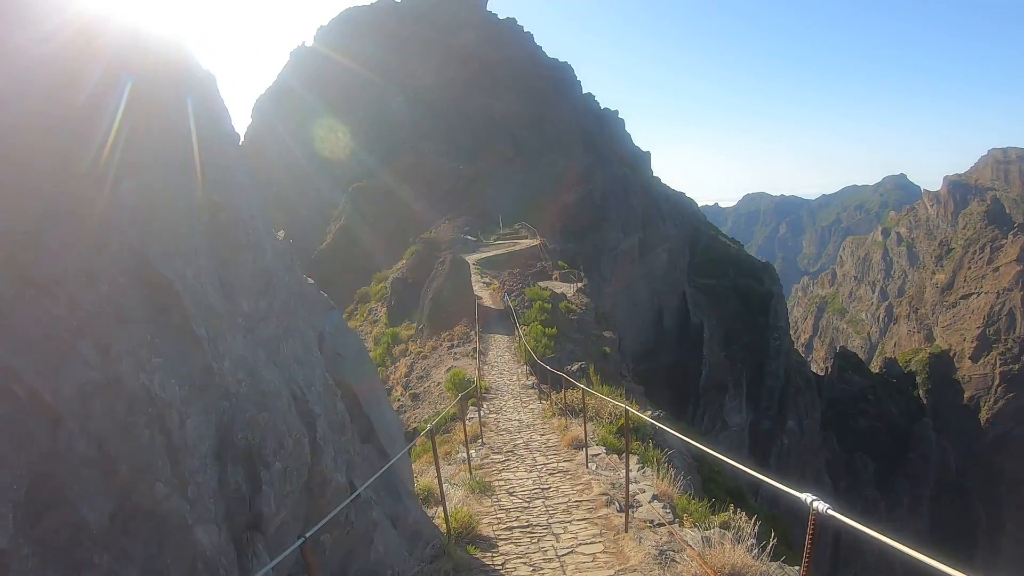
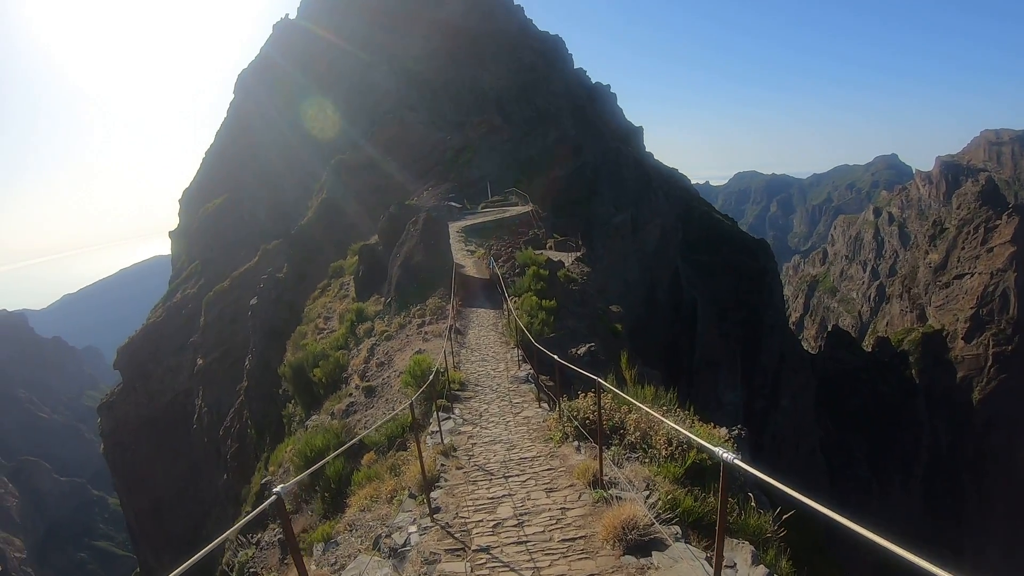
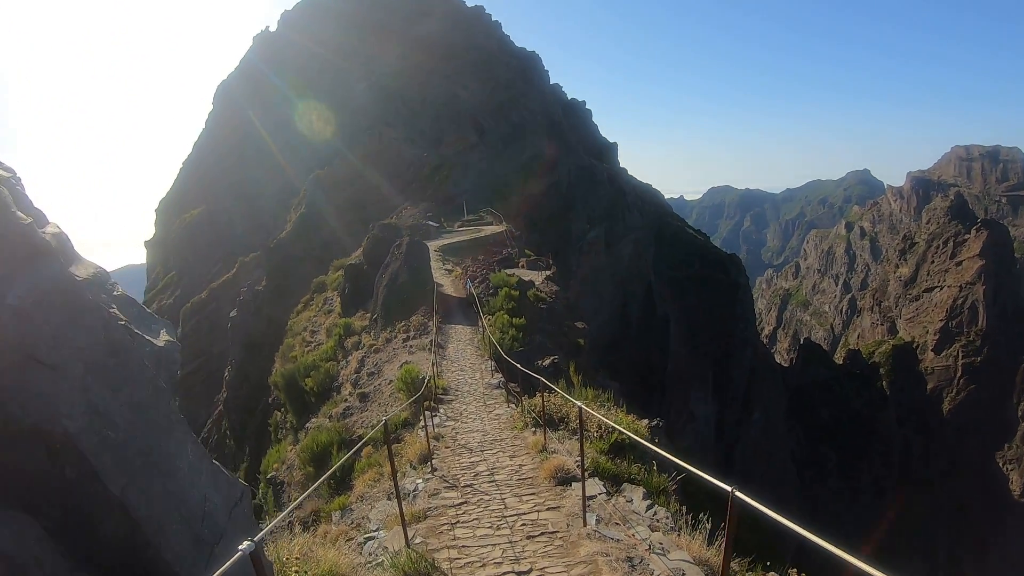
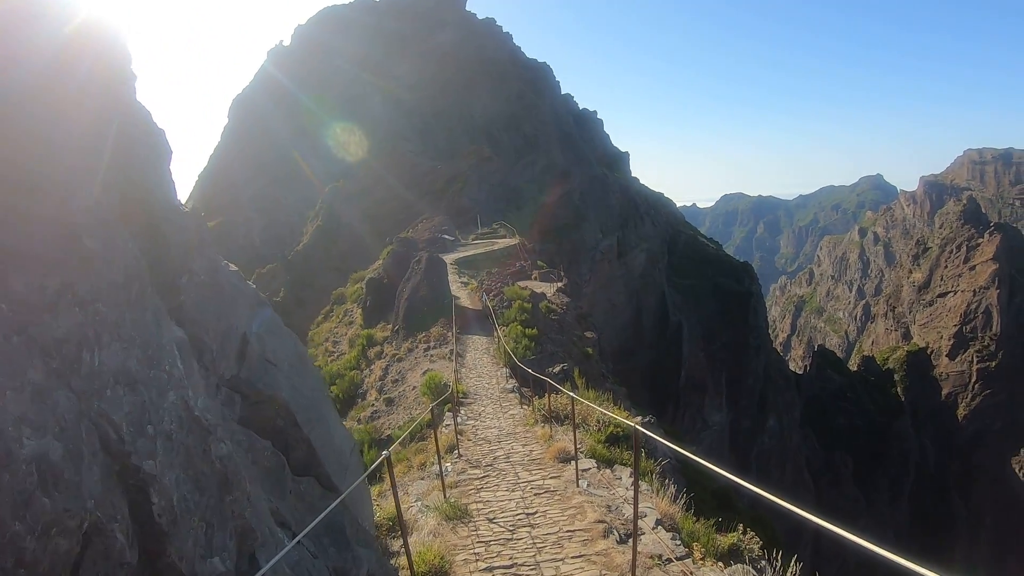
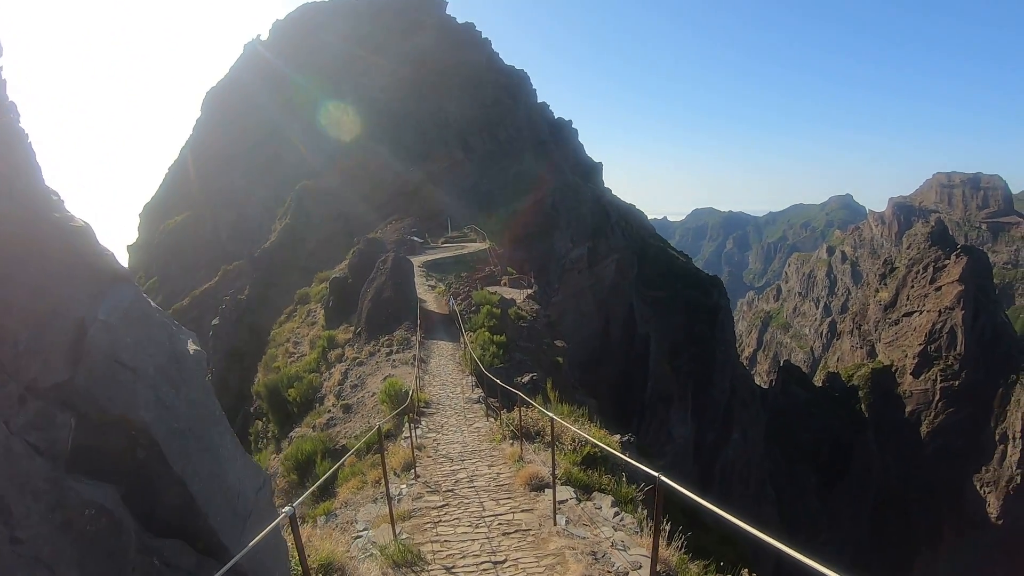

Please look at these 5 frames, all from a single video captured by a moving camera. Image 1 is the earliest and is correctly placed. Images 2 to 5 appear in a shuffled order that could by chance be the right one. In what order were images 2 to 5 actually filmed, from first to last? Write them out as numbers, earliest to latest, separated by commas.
4, 5, 3, 2
